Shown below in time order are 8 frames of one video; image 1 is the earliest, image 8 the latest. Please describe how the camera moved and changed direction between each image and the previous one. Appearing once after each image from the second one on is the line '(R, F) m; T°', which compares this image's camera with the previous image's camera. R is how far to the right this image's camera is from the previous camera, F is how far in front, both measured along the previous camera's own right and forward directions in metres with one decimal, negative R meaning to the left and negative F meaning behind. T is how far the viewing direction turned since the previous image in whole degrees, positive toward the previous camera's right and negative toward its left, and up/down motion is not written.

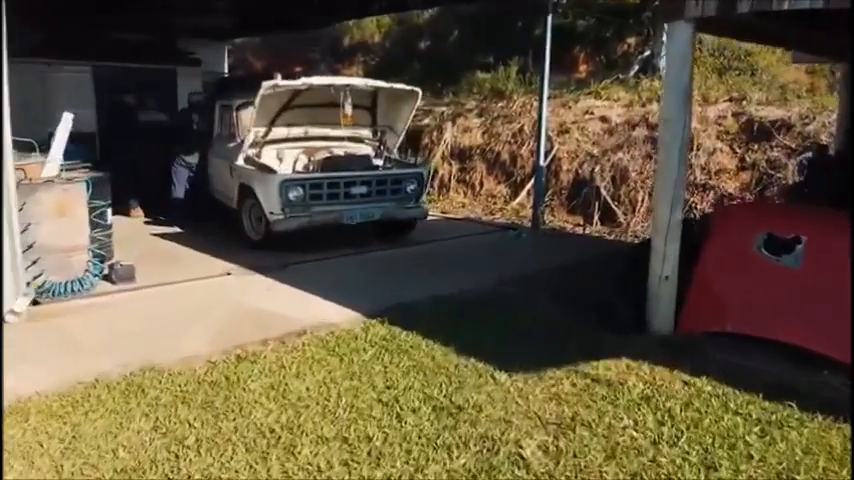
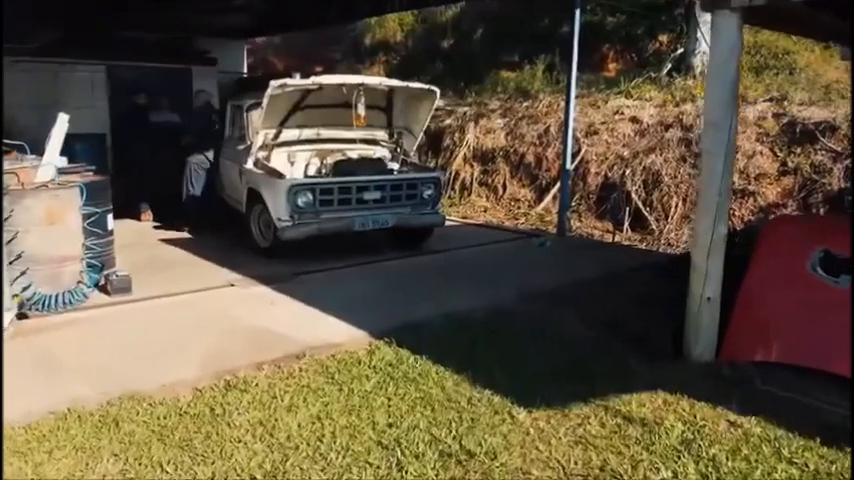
(+0.1, +0.5) m; -2°
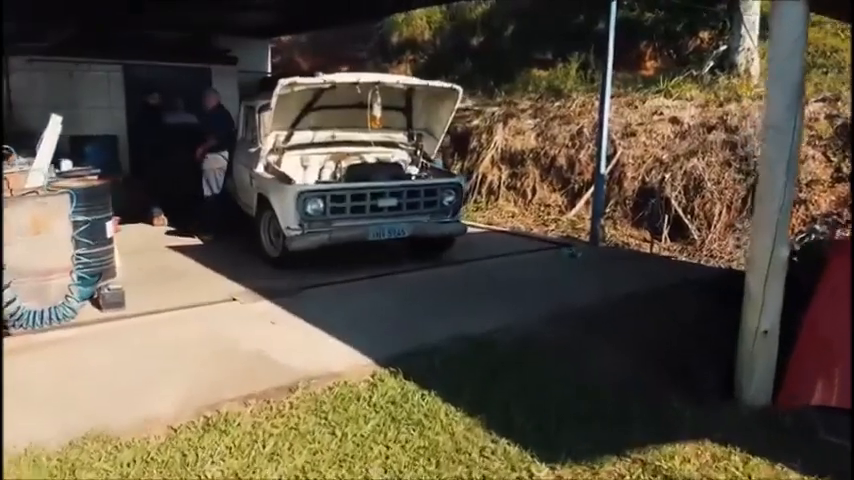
(+0.1, +0.5) m; -3°
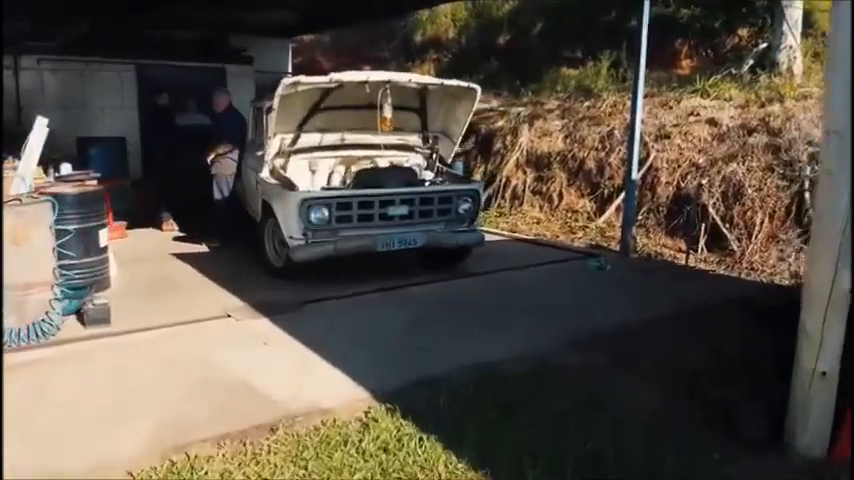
(+0.1, +0.5) m; -2°
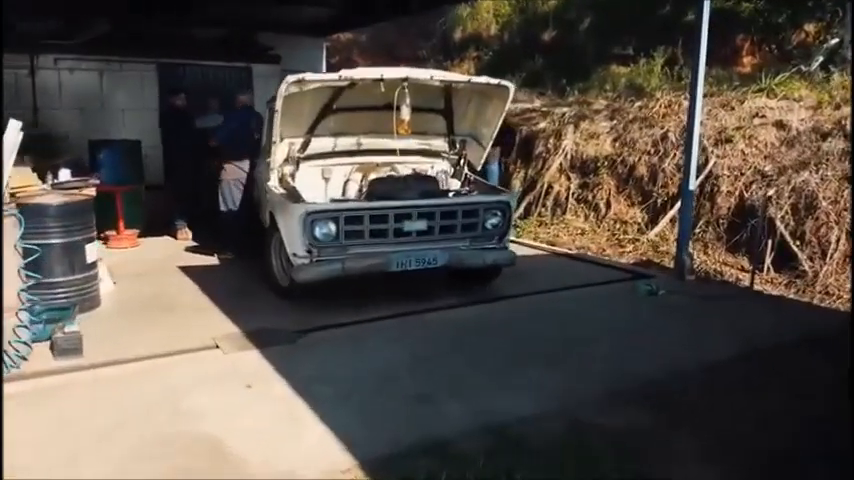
(+0.2, +0.7) m; -4°
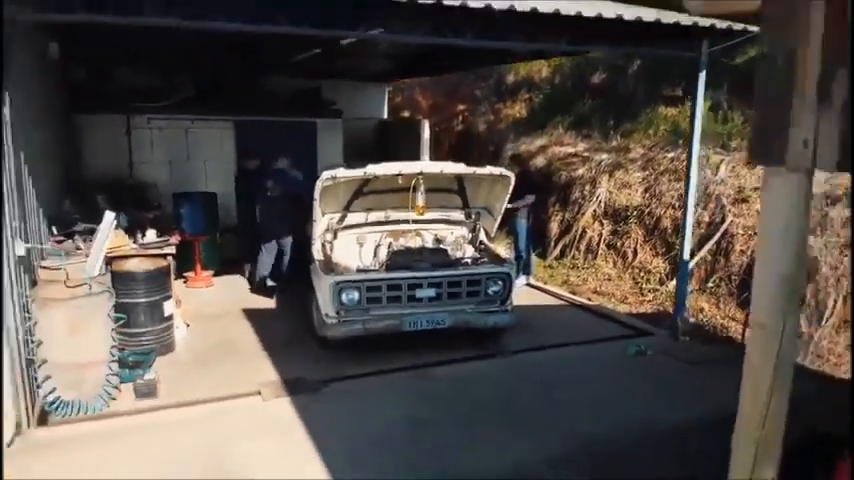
(+0.6, -1.0) m; -7°
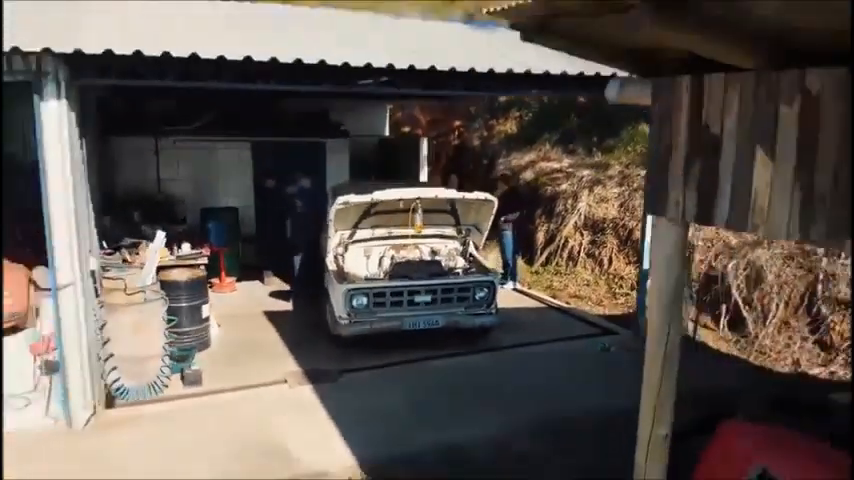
(0.0, -1.2) m; 0°
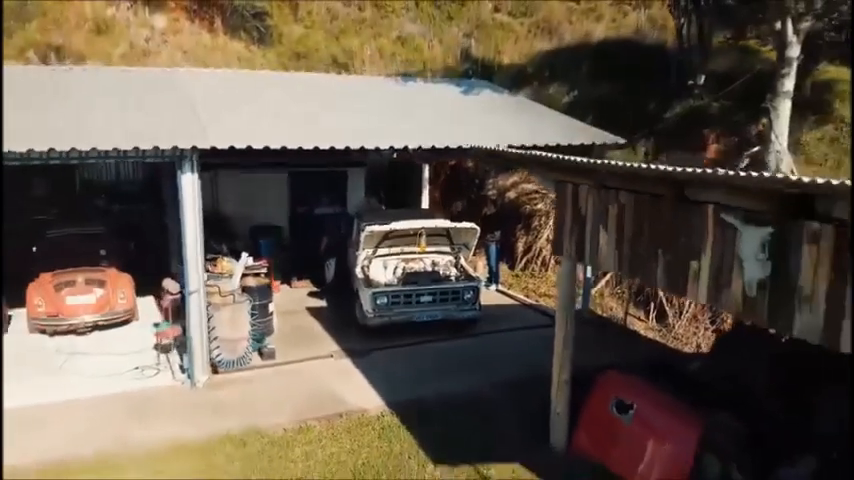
(0.0, -3.1) m; 0°
